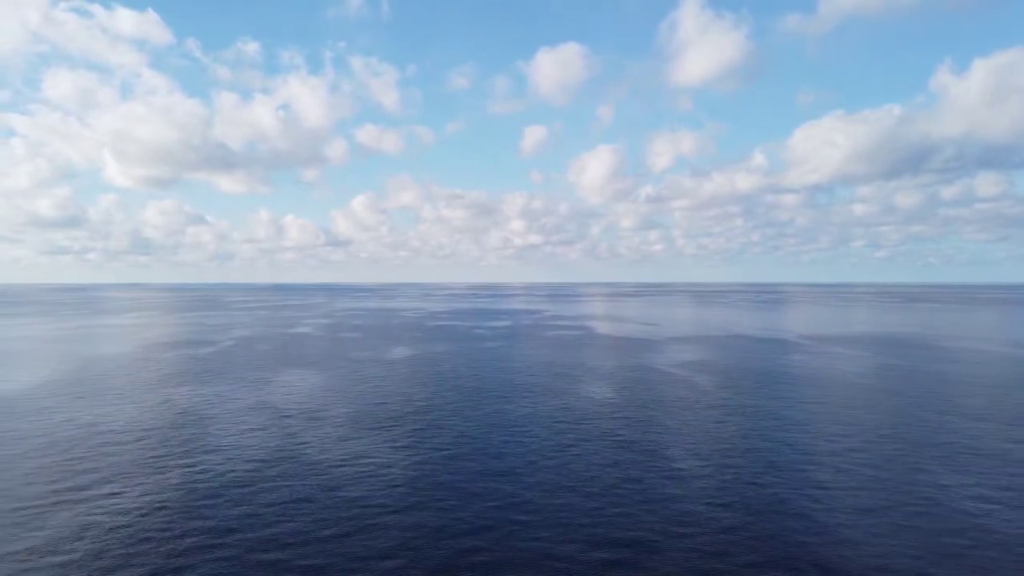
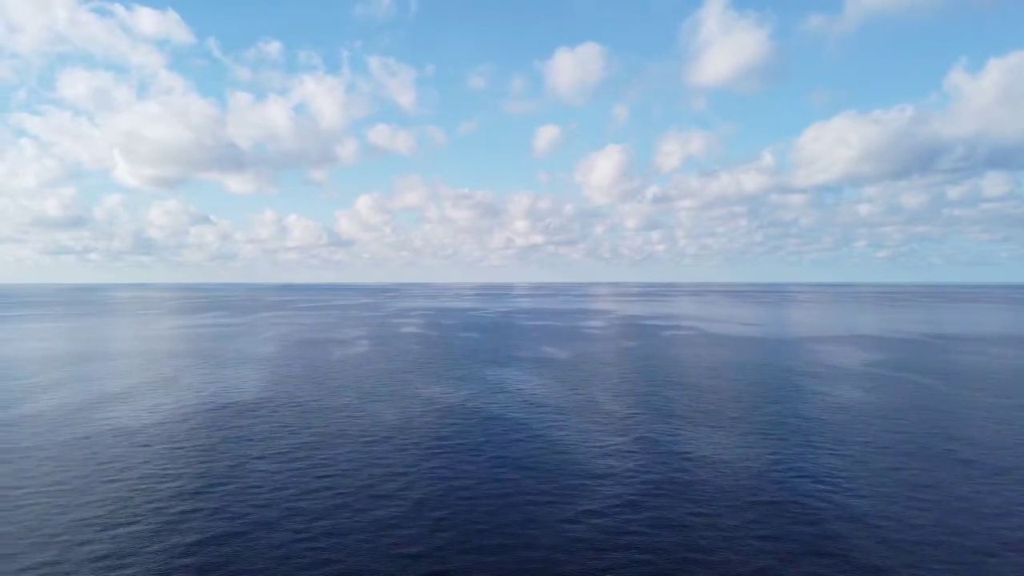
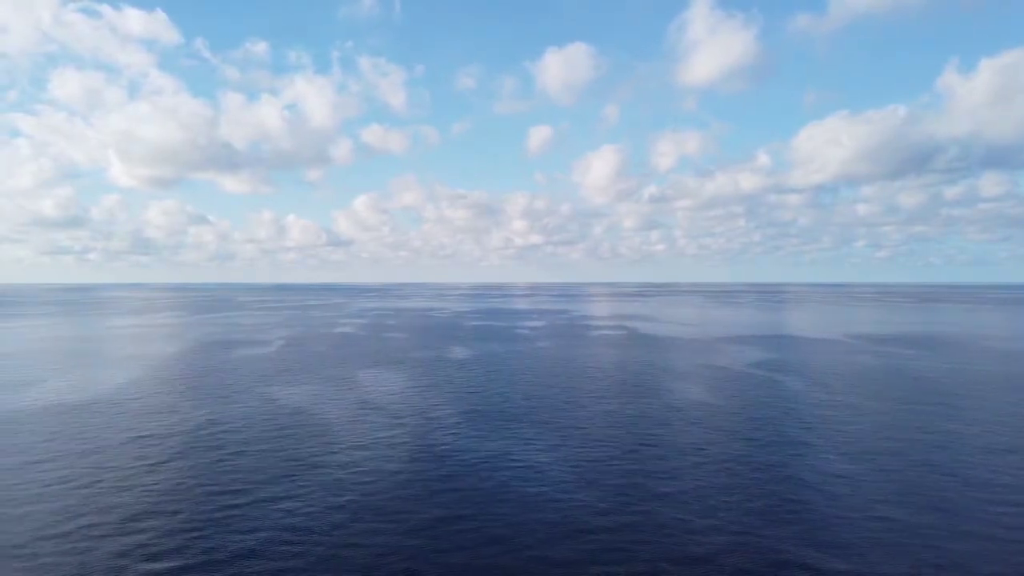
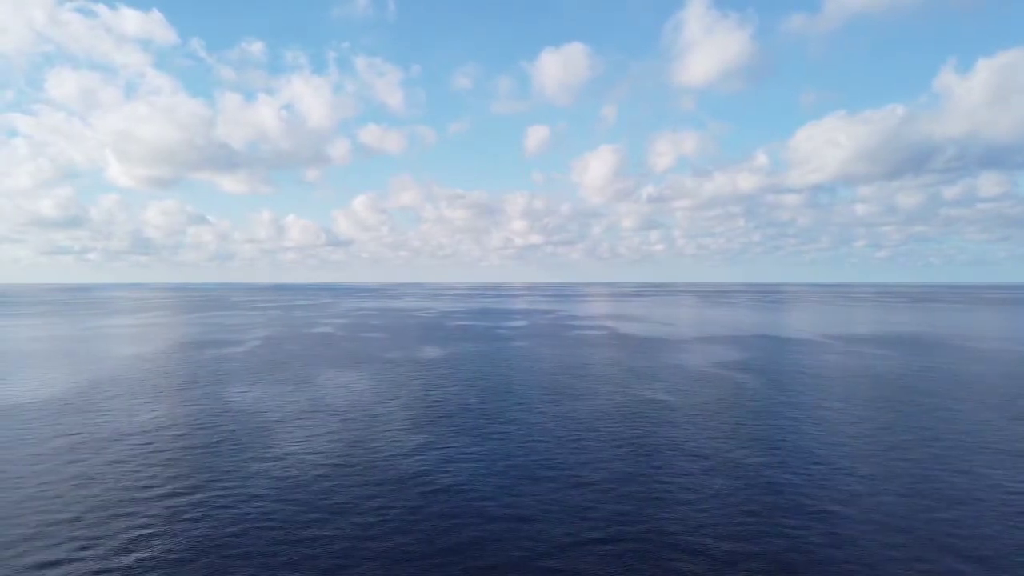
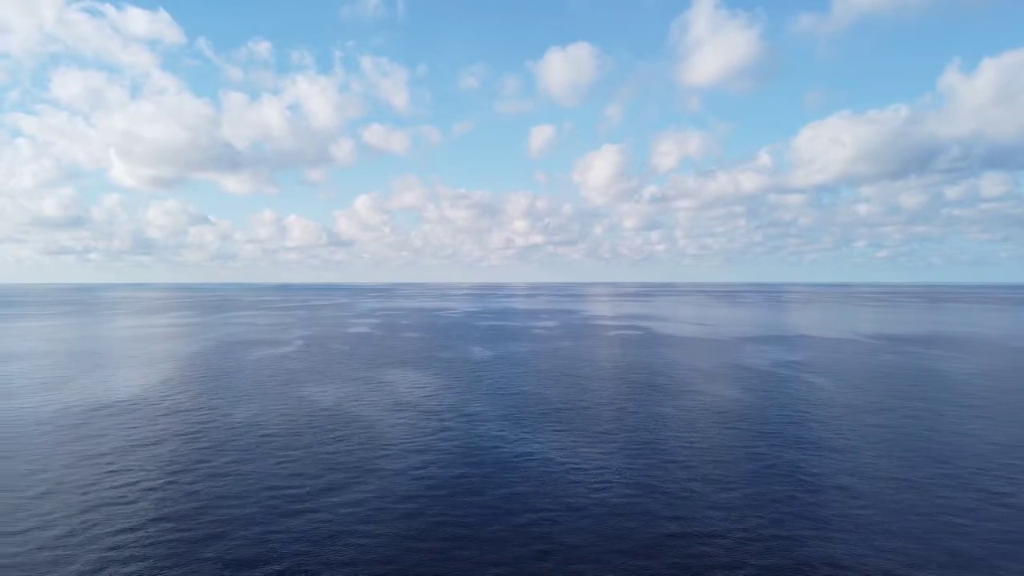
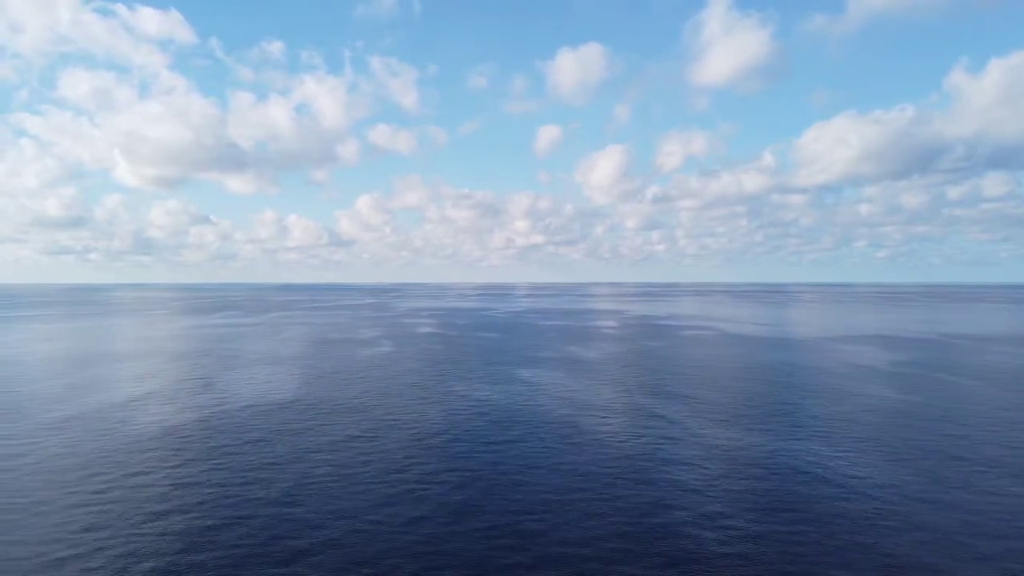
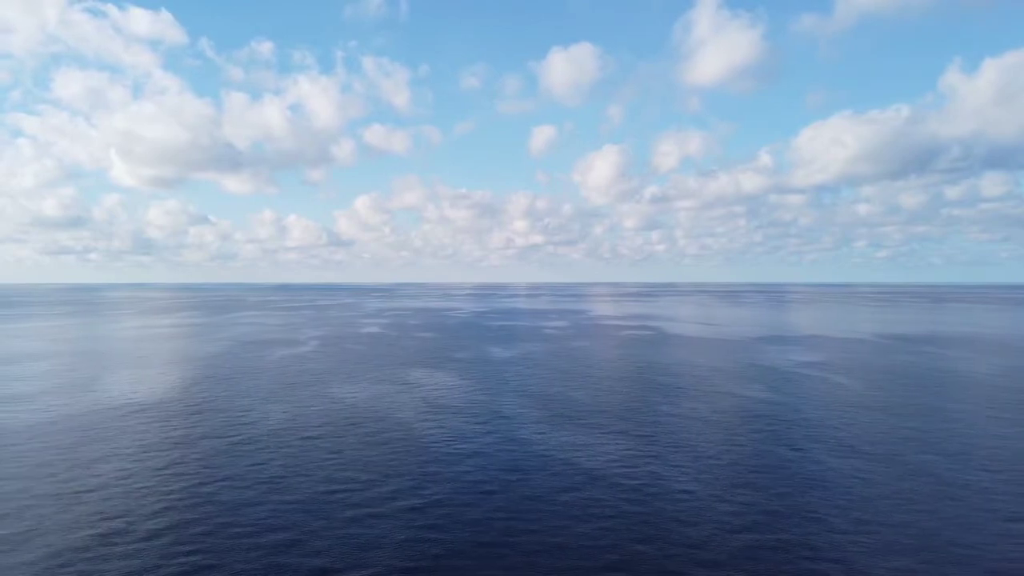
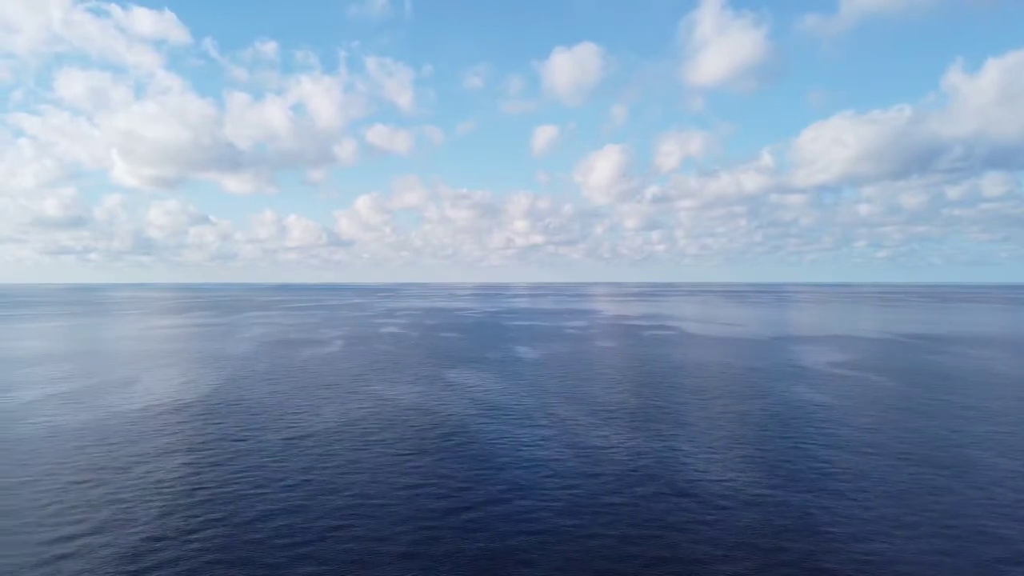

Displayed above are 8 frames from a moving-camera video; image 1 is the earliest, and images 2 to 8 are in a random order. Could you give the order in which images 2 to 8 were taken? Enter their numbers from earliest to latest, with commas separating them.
4, 3, 5, 7, 8, 2, 6
